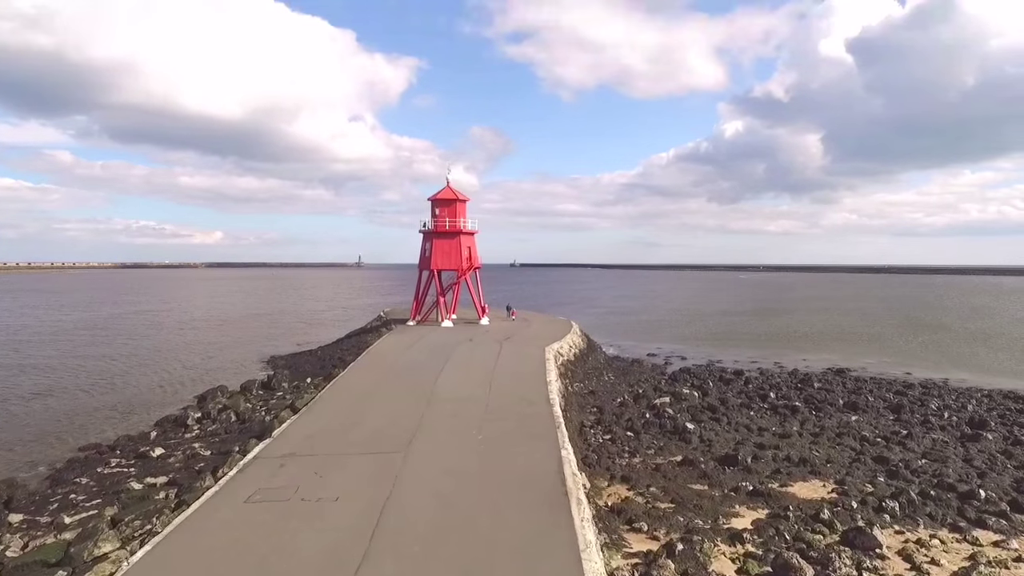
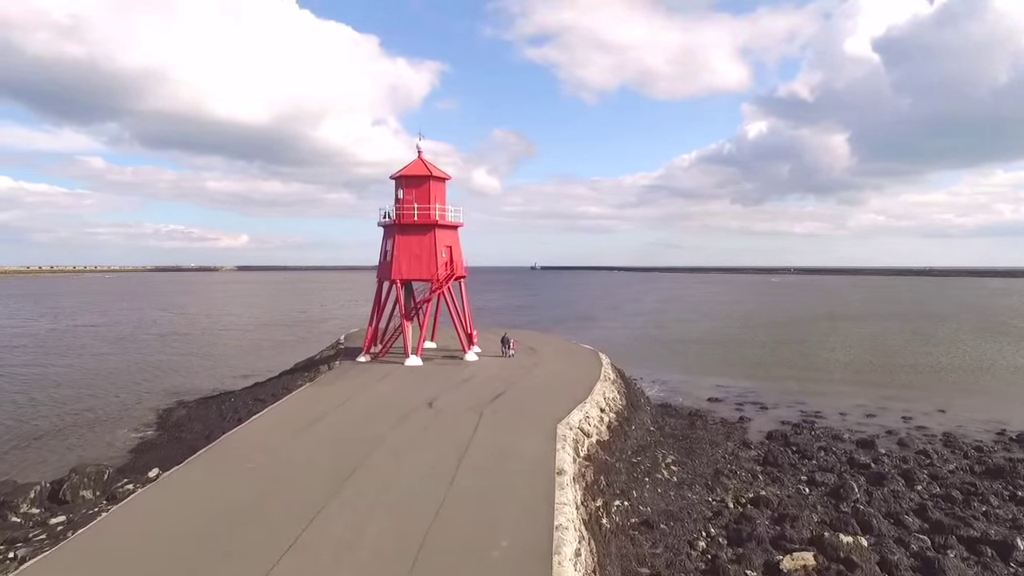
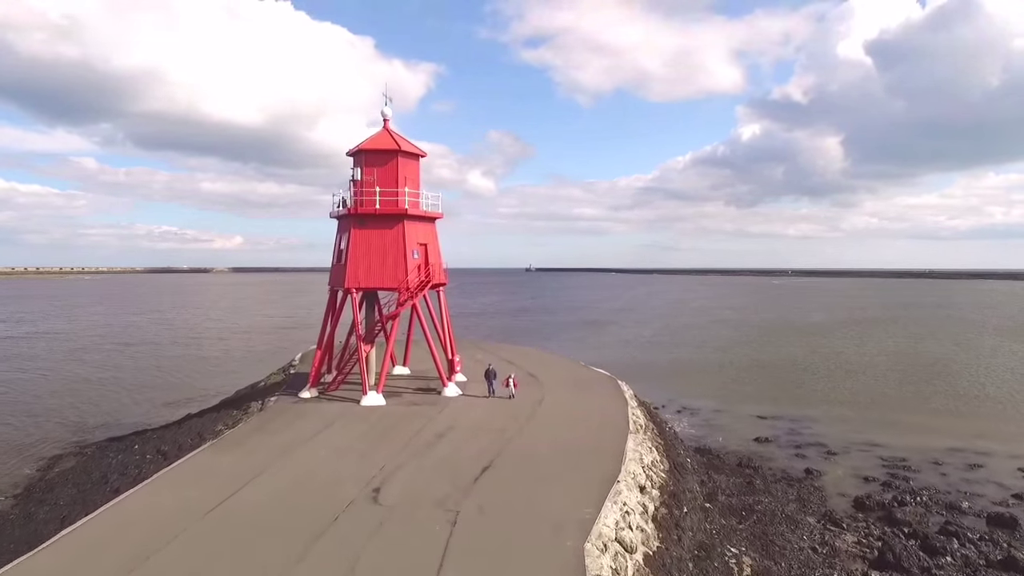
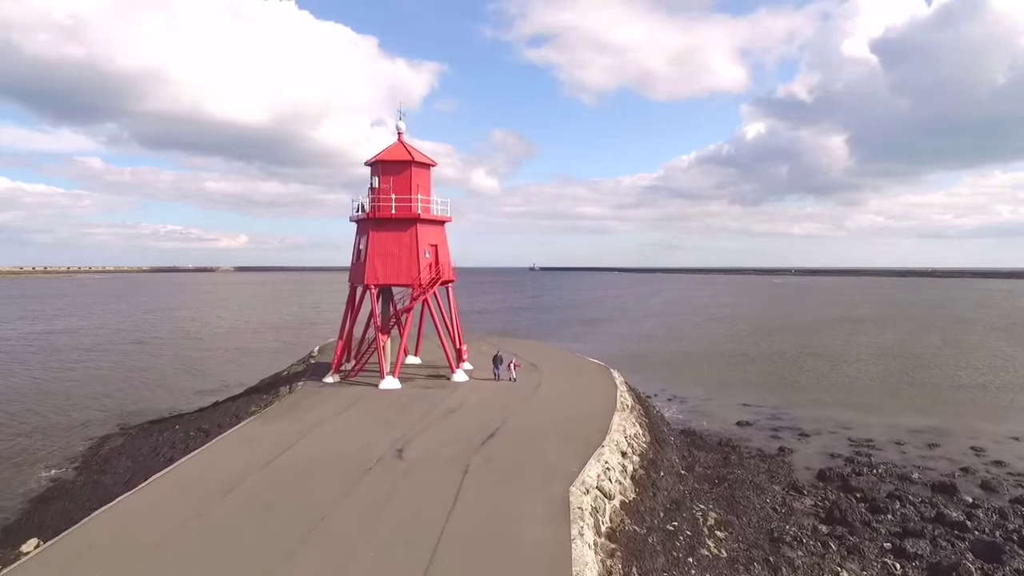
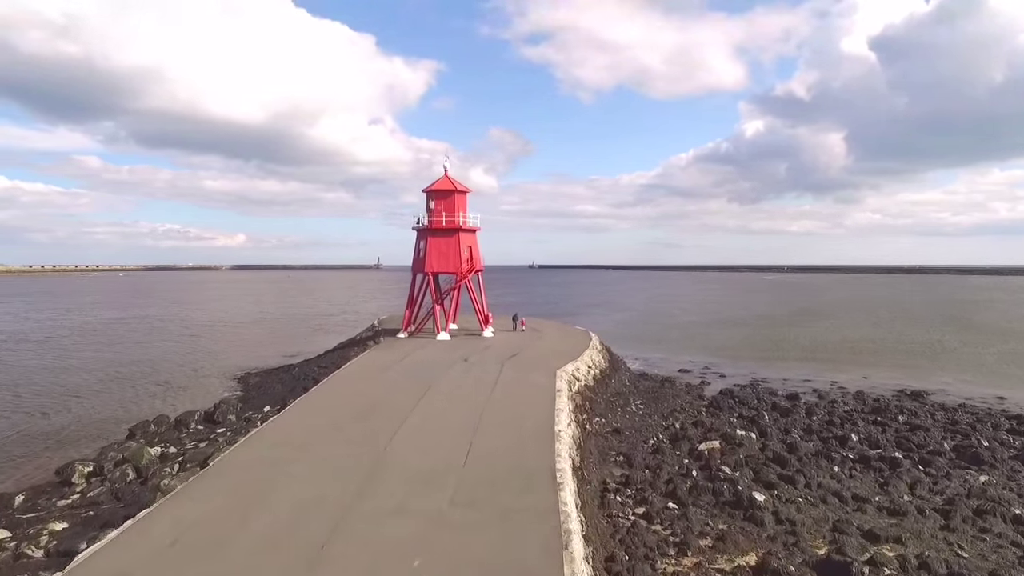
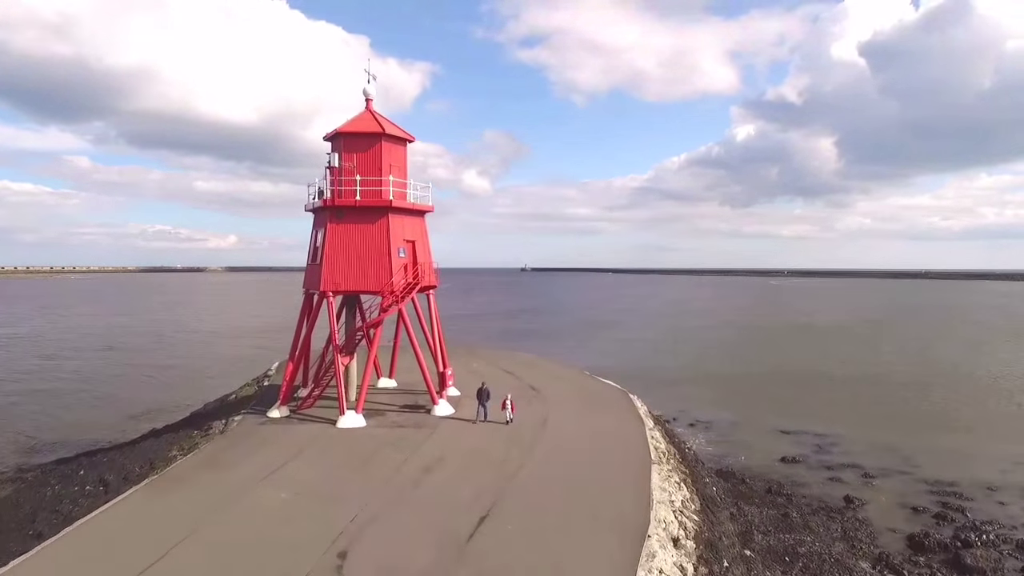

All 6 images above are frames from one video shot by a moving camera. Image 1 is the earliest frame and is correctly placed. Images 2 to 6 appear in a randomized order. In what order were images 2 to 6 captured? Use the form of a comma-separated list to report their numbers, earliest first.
5, 2, 4, 3, 6
